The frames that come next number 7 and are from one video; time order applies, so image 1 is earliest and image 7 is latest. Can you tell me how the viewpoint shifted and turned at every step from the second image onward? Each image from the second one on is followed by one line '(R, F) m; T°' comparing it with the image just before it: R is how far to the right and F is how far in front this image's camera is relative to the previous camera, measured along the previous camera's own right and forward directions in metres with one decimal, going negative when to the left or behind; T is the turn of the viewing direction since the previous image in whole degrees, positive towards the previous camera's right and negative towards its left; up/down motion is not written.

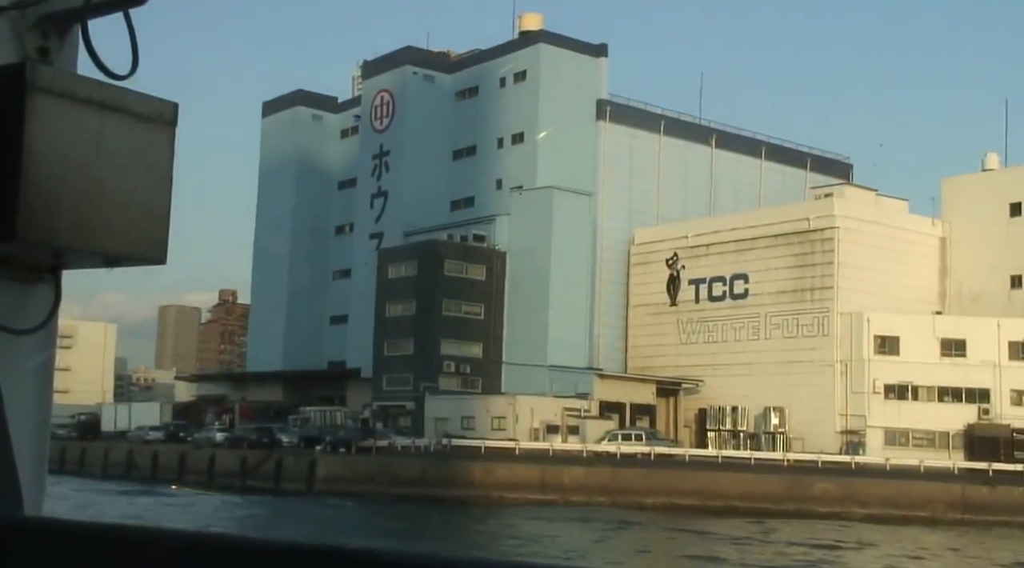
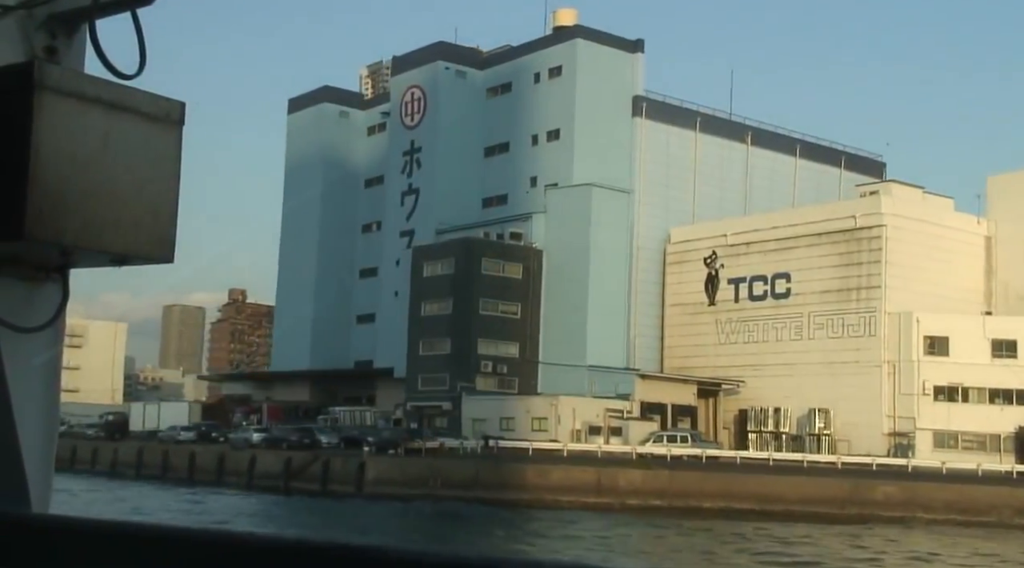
(-1.0, +0.7) m; 0°
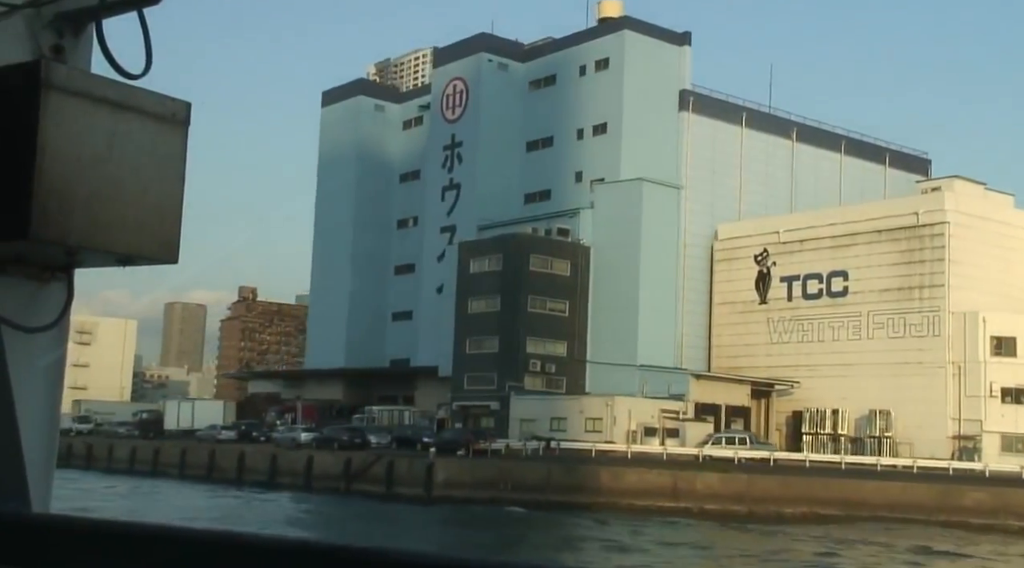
(-1.3, +1.0) m; 0°
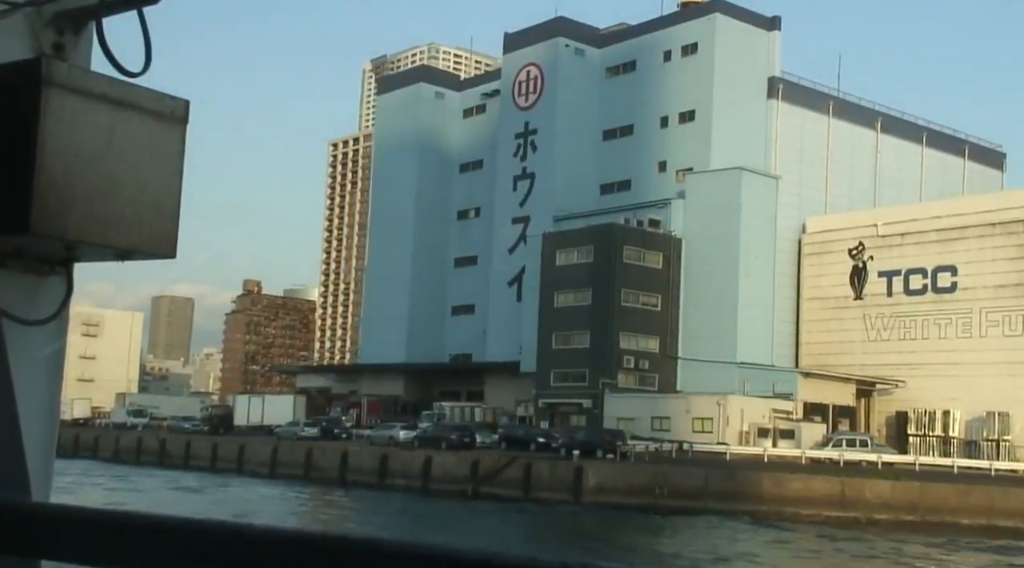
(-2.9, +1.7) m; 0°
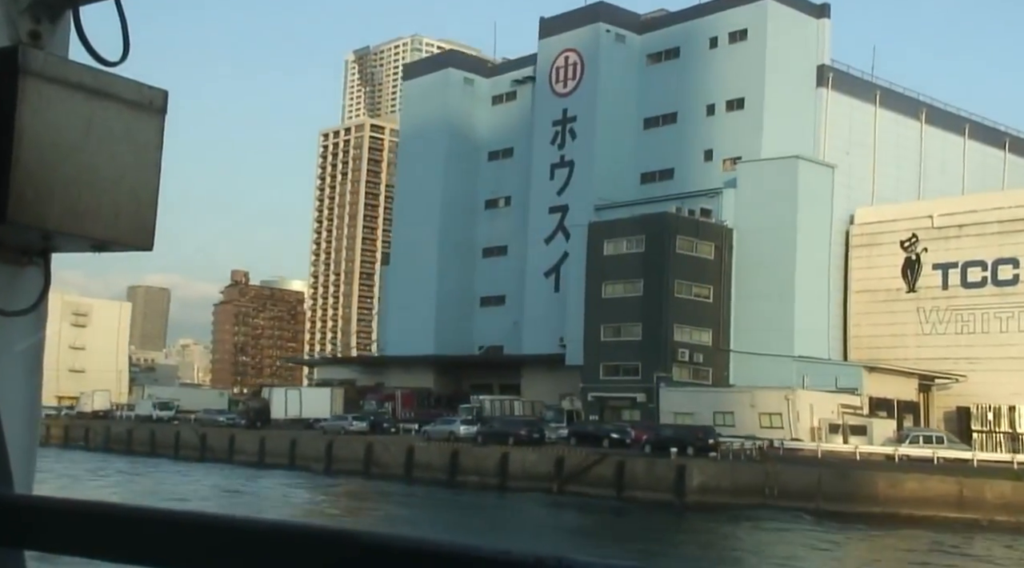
(-2.1, +1.2) m; +1°
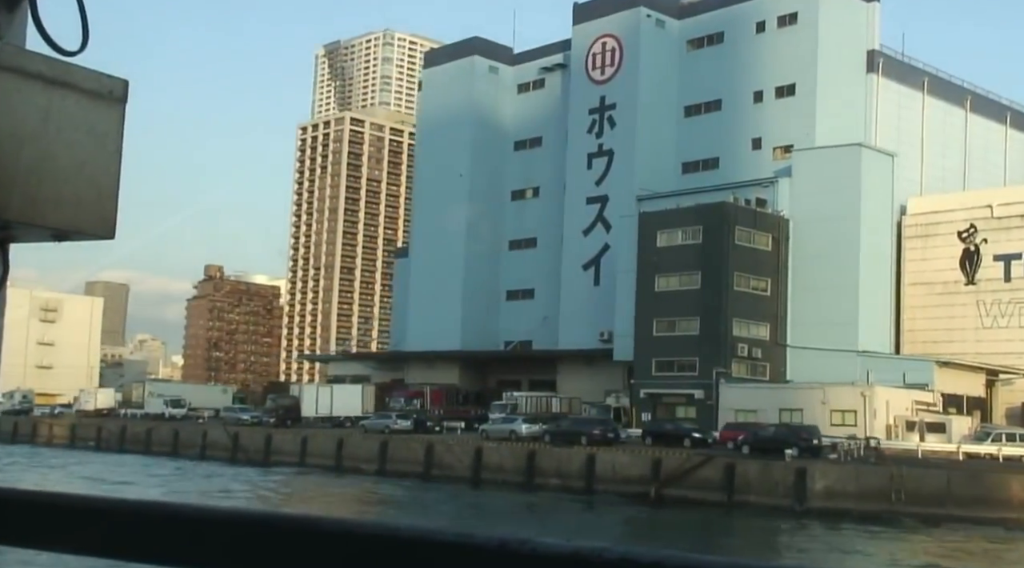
(-2.3, +1.7) m; +1°
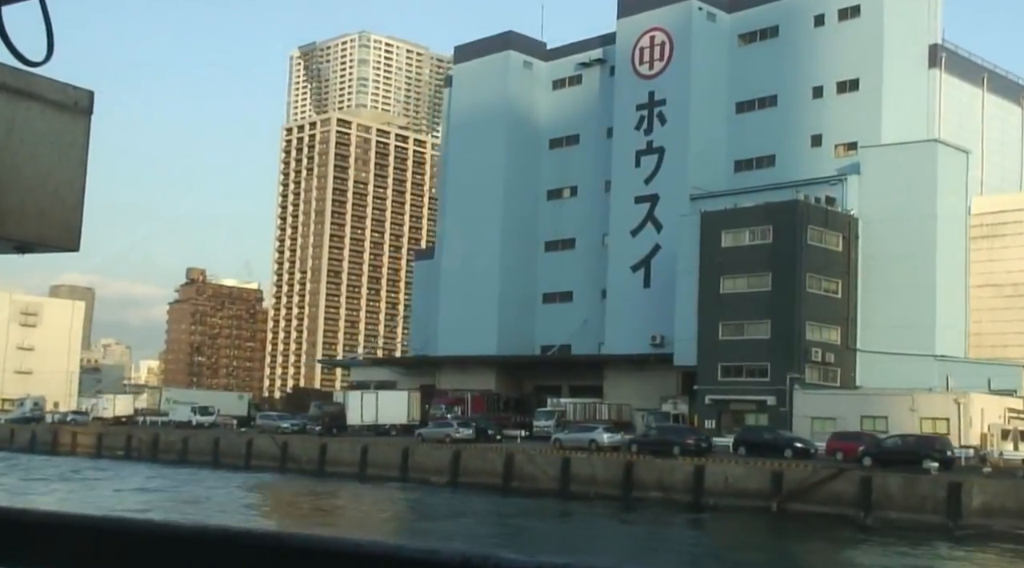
(-2.3, +1.7) m; +1°
